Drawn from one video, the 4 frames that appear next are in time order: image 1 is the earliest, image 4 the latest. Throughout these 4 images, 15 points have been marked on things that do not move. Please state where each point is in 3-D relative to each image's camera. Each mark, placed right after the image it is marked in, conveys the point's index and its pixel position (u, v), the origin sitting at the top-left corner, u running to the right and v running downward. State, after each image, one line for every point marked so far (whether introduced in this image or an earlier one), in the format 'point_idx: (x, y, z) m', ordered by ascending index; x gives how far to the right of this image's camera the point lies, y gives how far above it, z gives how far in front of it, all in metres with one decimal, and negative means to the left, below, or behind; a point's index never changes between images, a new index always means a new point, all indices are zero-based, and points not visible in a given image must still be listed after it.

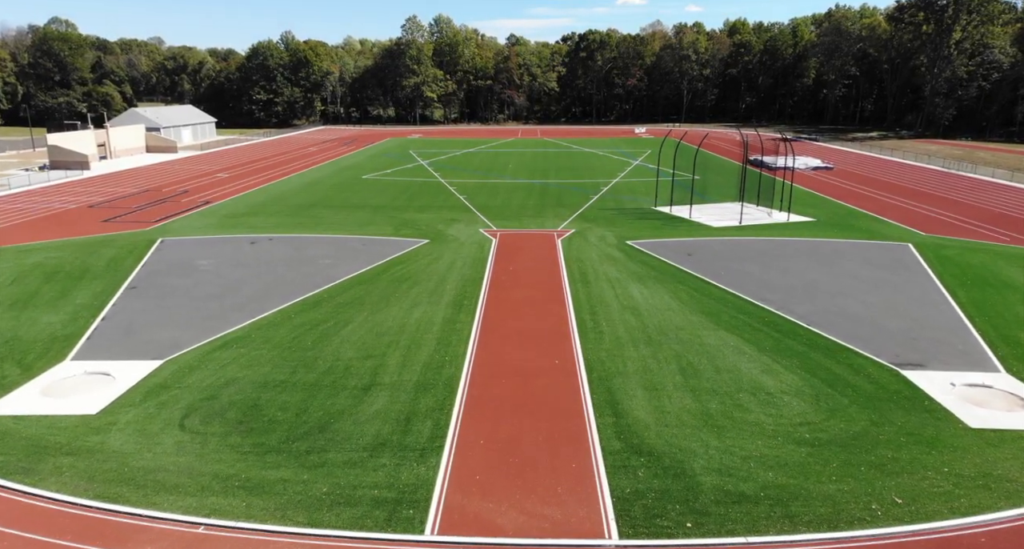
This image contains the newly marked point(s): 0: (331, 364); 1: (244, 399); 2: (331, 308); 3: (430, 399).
0: (-4.8, -2.4, +16.0) m
1: (-6.3, -2.9, +14.2) m
2: (-6.0, -1.2, +19.9) m
3: (-1.9, -2.9, +14.2) m
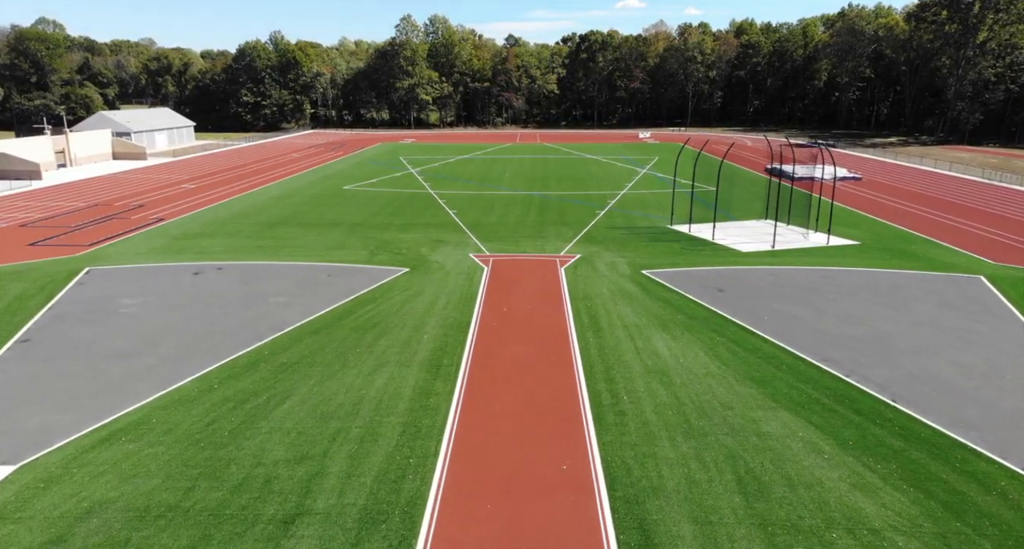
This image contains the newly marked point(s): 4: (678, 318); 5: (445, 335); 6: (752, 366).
0: (-5.0, -3.8, +11.4) m
1: (-6.5, -4.3, +9.7) m
2: (-6.2, -2.5, +15.3) m
3: (-2.1, -4.3, +9.6) m
4: (+5.3, -1.4, +19.1) m
5: (-2.0, -1.8, +17.9) m
6: (+6.3, -2.4, +15.8) m
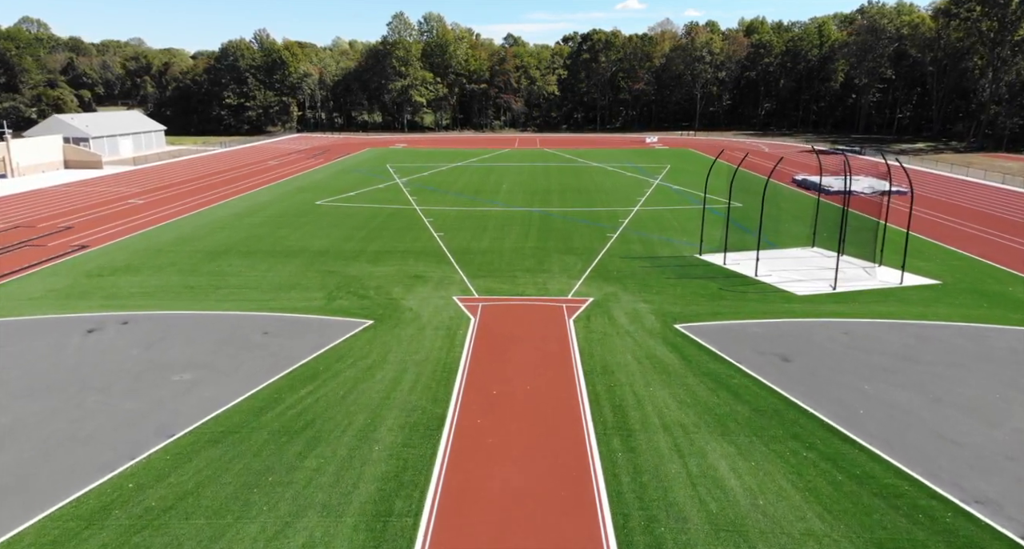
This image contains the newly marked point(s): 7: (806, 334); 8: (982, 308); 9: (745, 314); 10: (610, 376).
0: (-5.2, -5.4, +5.8) m
1: (-6.7, -6.0, +4.1) m
2: (-6.4, -4.2, +9.7) m
3: (-2.3, -6.0, +4.0) m
4: (+5.1, -3.1, +13.6) m
5: (-2.2, -3.5, +12.3) m
6: (+6.1, -4.1, +10.3) m
7: (+8.7, -1.8, +18.1) m
8: (+15.5, -1.1, +19.9) m
9: (+7.6, -1.3, +19.8) m
10: (+2.5, -2.6, +15.4) m
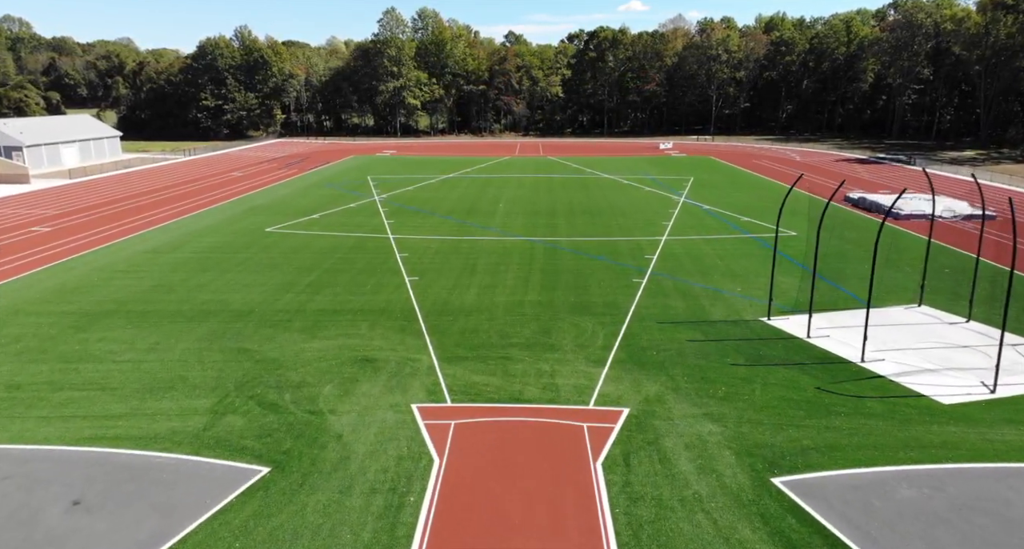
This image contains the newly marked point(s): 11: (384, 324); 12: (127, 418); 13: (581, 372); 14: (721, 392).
0: (-5.5, -7.6, -1.7) m
1: (-7.0, -8.1, -3.4) m
2: (-6.6, -6.4, +2.2) m
3: (-2.6, -8.2, -3.5) m
4: (+4.8, -5.3, +6.0) m
5: (-2.4, -5.7, +4.8) m
6: (+5.9, -6.3, +2.7) m
7: (+8.5, -4.0, +10.5) m
8: (+15.3, -3.3, +12.3) m
9: (+7.4, -3.5, +12.3) m
10: (+2.2, -4.8, +7.9) m
11: (-3.9, -1.5, +18.7) m
12: (-8.4, -3.2, +13.3) m
13: (+1.8, -2.6, +15.6) m
14: (+5.0, -2.8, +14.5) m
